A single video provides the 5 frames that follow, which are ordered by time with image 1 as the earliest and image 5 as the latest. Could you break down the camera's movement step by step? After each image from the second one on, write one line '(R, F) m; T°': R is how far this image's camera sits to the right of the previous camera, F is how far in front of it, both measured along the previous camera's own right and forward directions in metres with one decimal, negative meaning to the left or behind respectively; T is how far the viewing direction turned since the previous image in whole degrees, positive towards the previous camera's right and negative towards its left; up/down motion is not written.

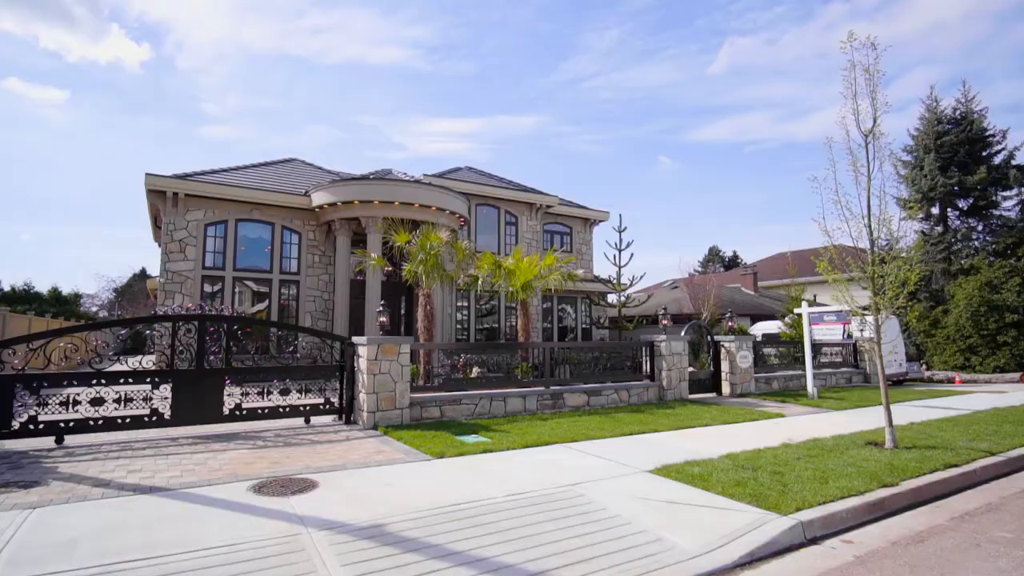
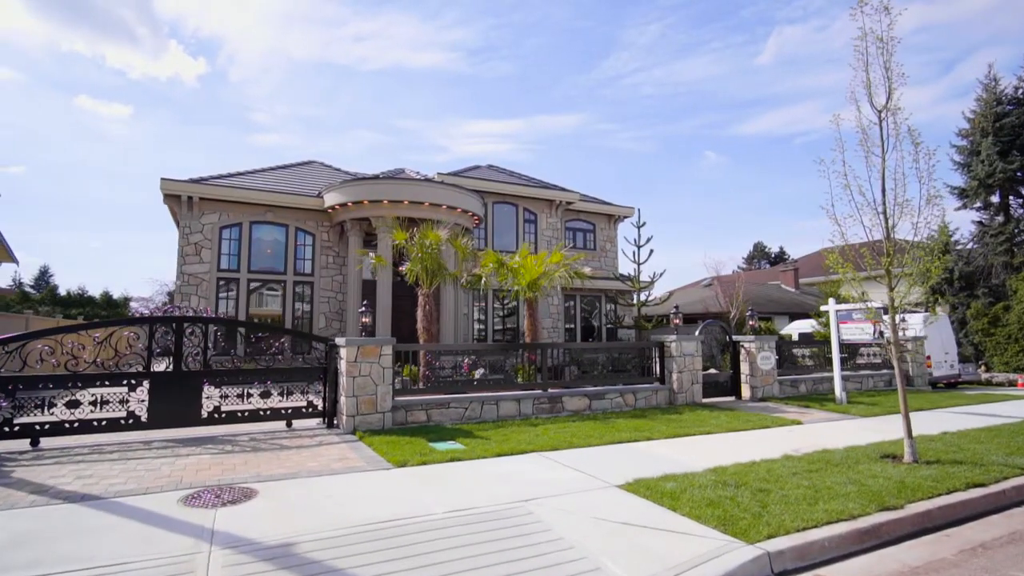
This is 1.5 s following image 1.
(+0.8, +0.5) m; -4°
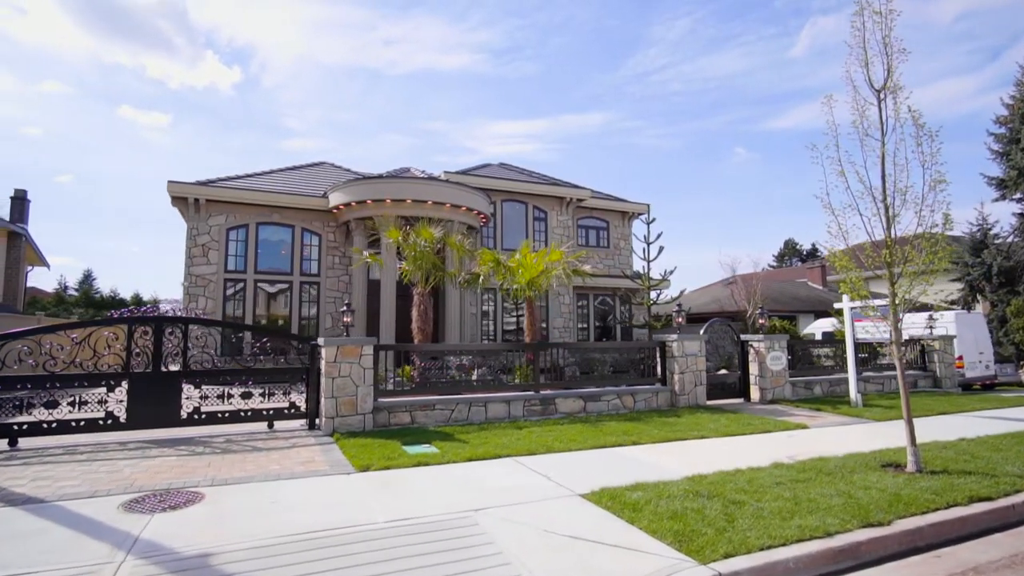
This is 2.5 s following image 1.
(+0.6, +0.3) m; -3°
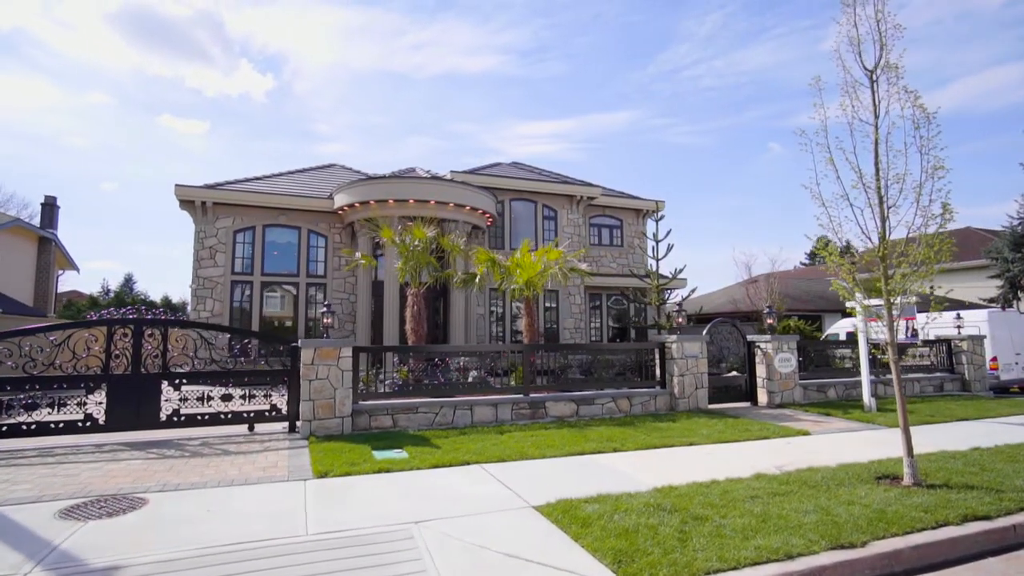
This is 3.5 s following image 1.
(+0.7, +0.3) m; -3°
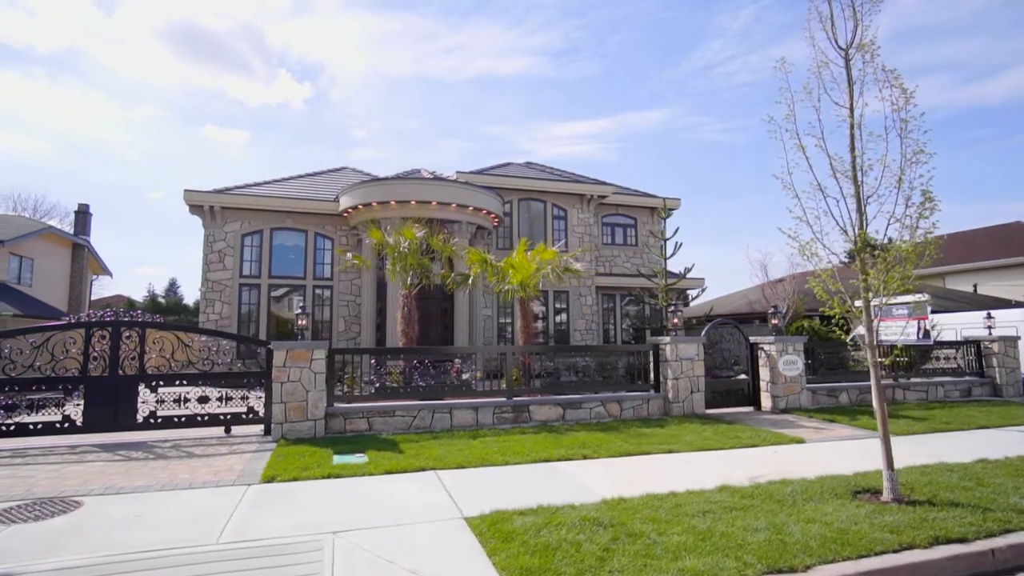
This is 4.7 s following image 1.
(+0.8, +0.3) m; -3°
